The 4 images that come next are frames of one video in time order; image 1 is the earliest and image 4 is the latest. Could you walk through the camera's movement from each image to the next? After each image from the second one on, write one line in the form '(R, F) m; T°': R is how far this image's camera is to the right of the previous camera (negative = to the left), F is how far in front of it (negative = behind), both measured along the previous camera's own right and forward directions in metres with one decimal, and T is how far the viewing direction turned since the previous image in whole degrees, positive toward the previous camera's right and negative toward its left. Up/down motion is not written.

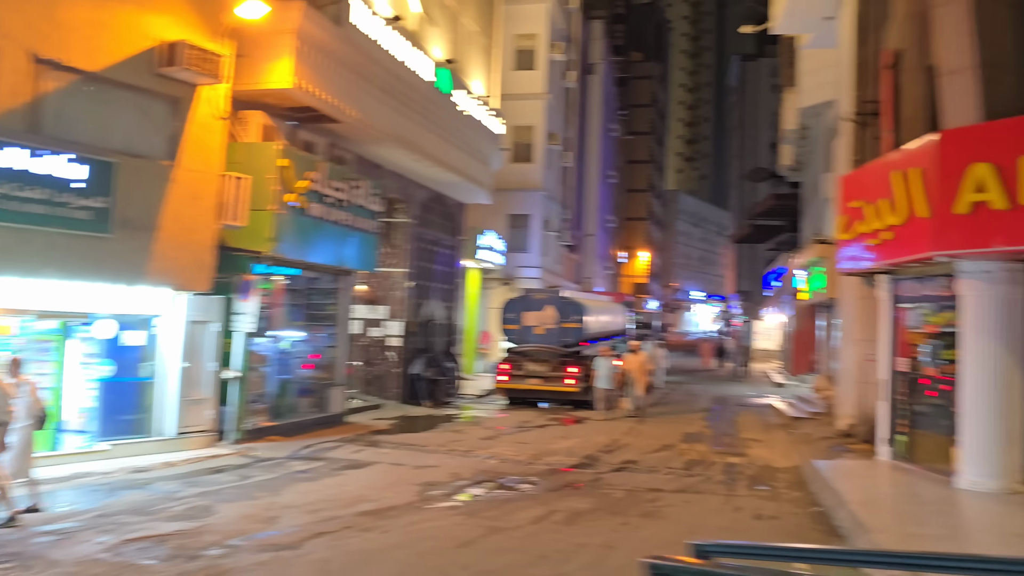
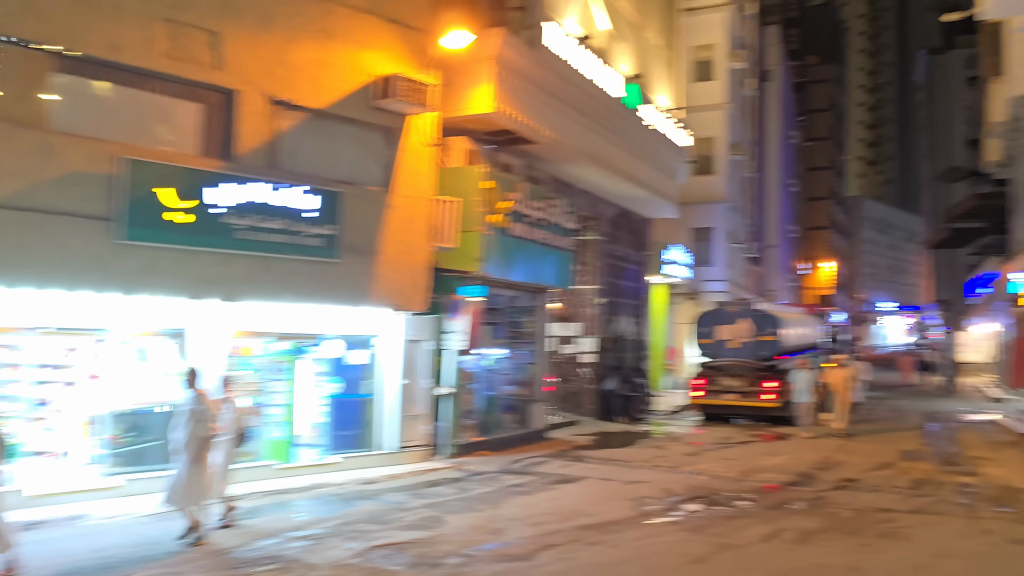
(-0.8, -0.1) m; -11°
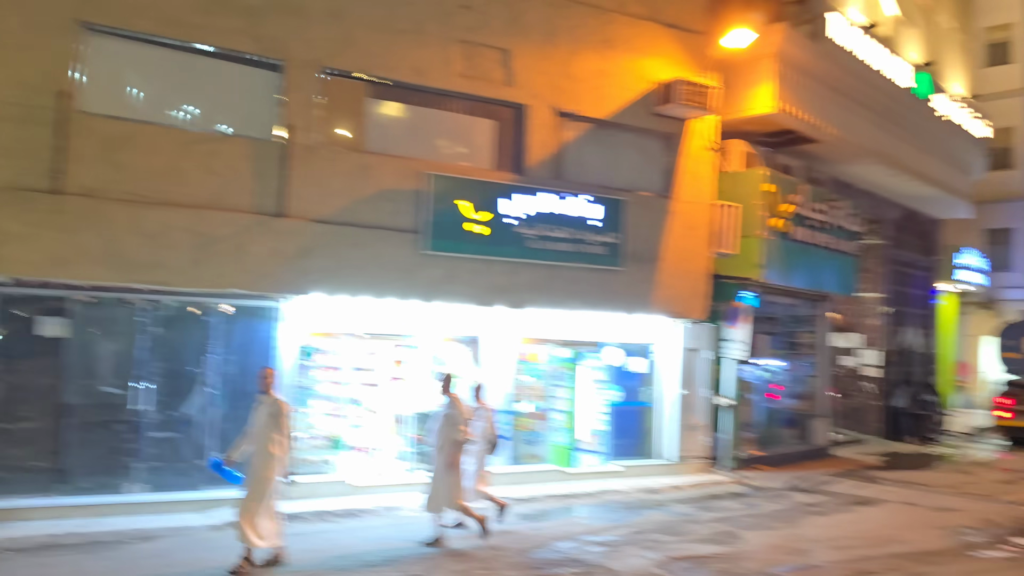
(-0.8, 0.0) m; -16°
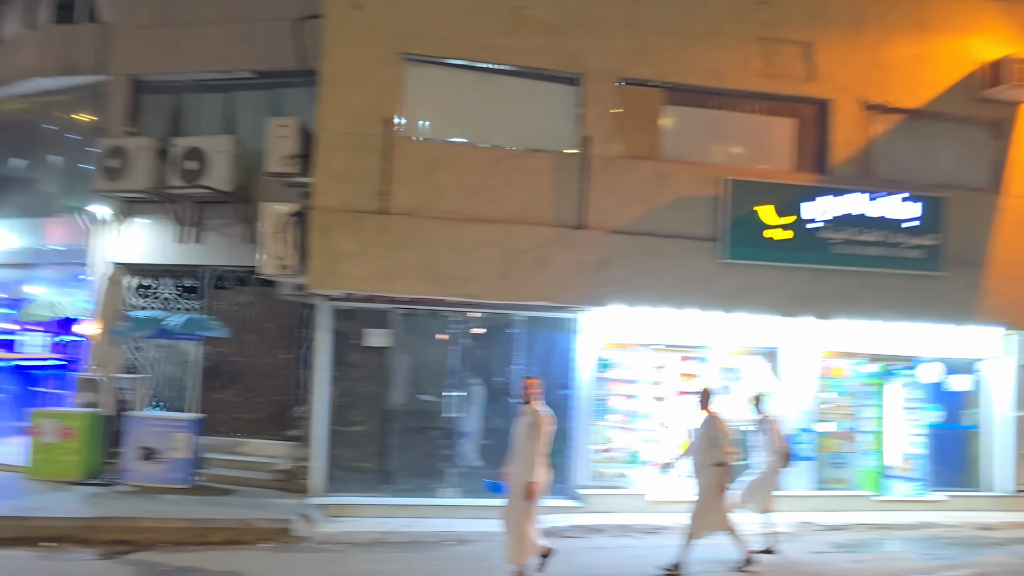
(-0.7, +0.2) m; -17°
